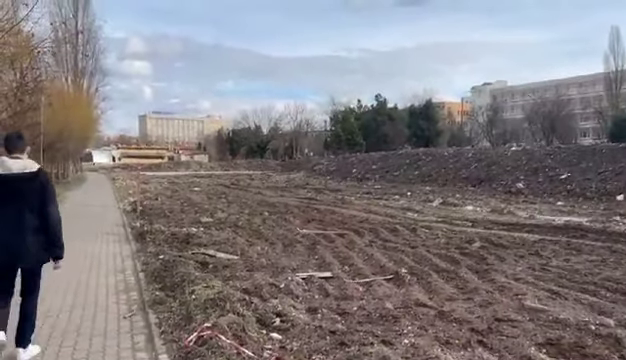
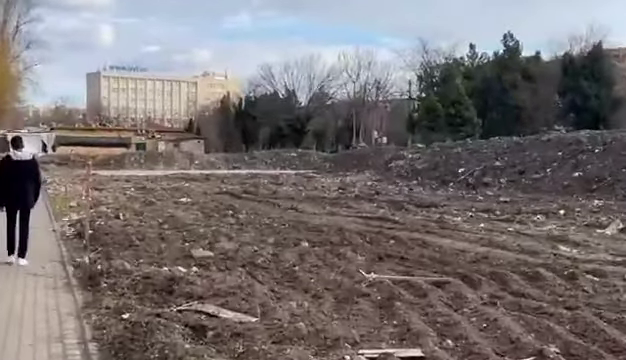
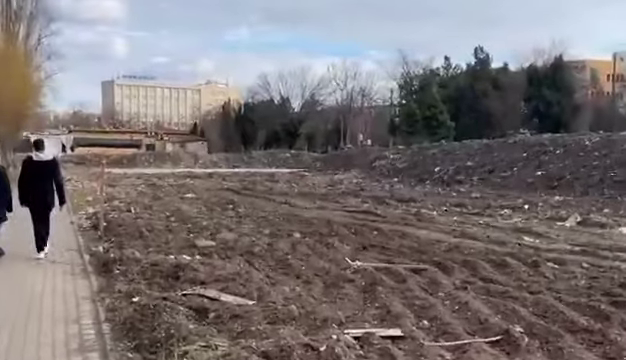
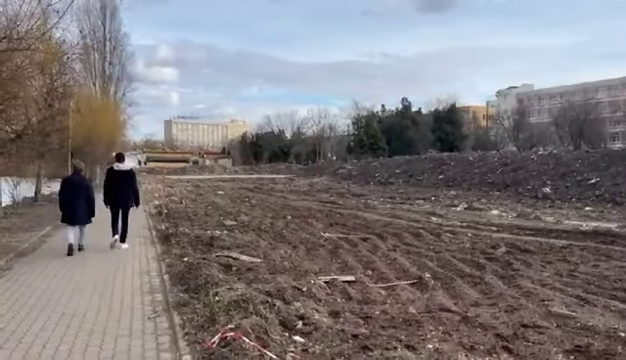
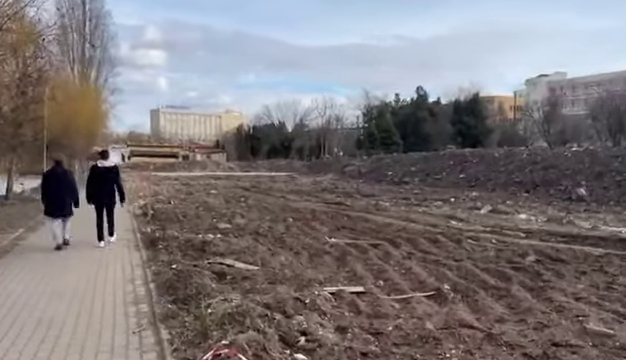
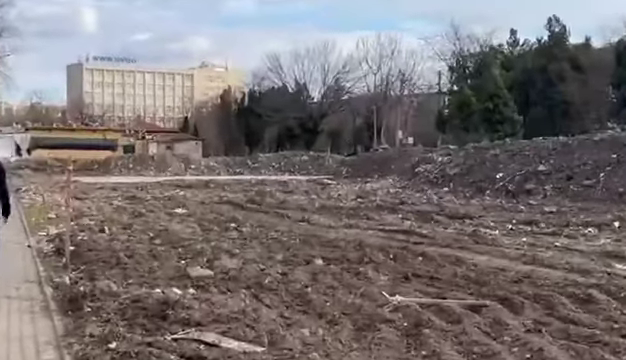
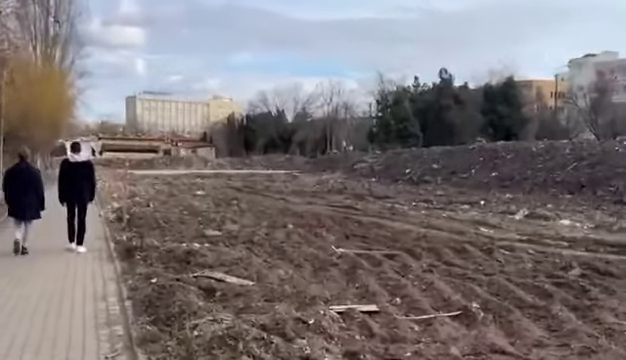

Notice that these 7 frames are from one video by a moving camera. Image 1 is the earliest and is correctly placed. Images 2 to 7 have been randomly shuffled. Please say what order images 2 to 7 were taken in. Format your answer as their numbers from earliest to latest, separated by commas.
4, 5, 7, 3, 2, 6
